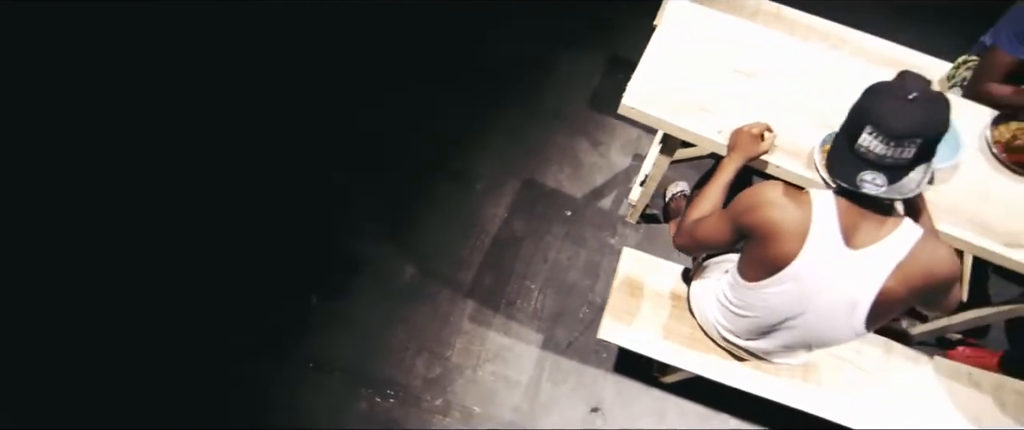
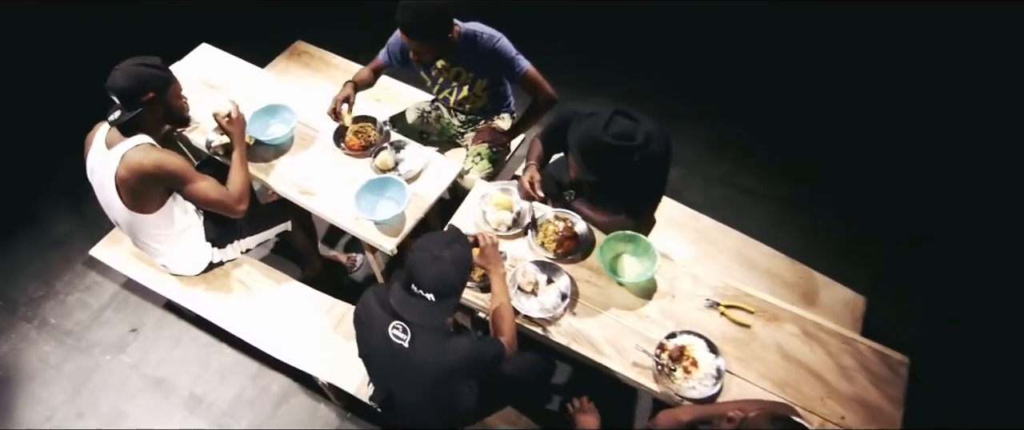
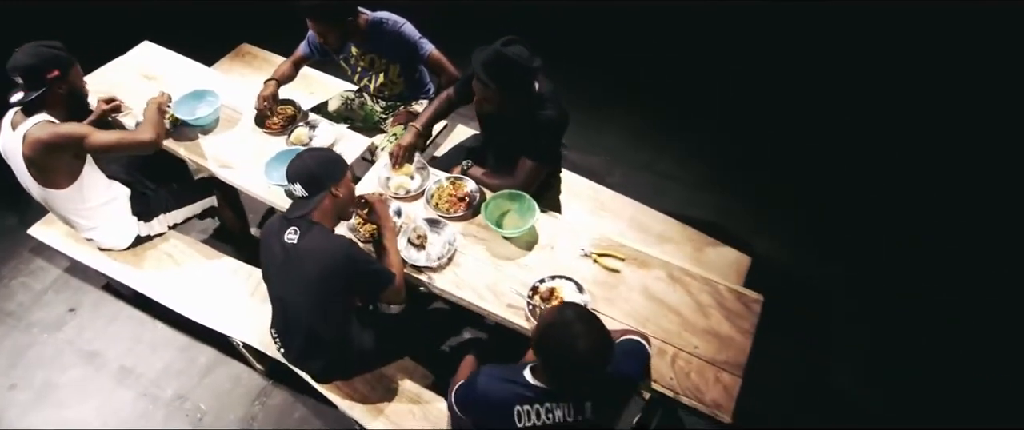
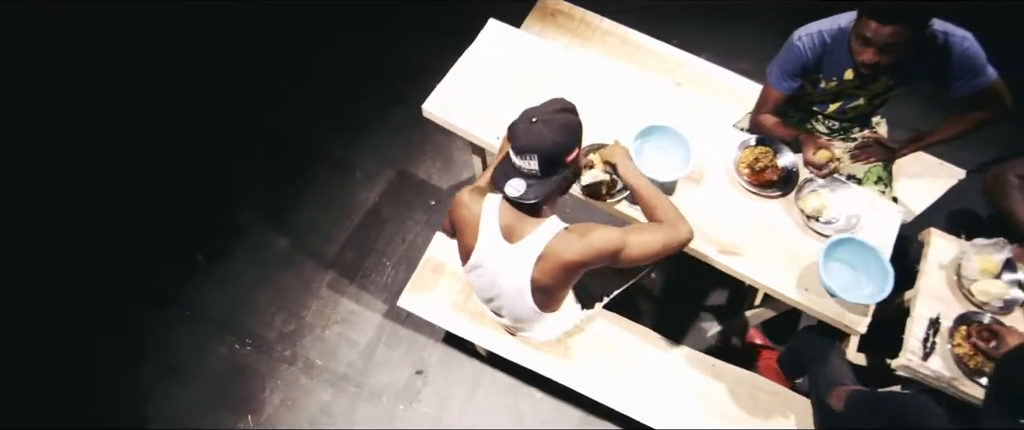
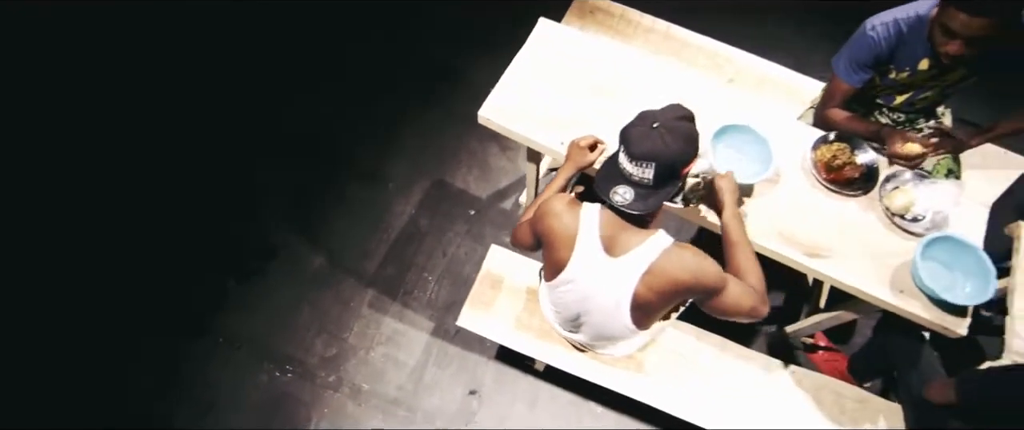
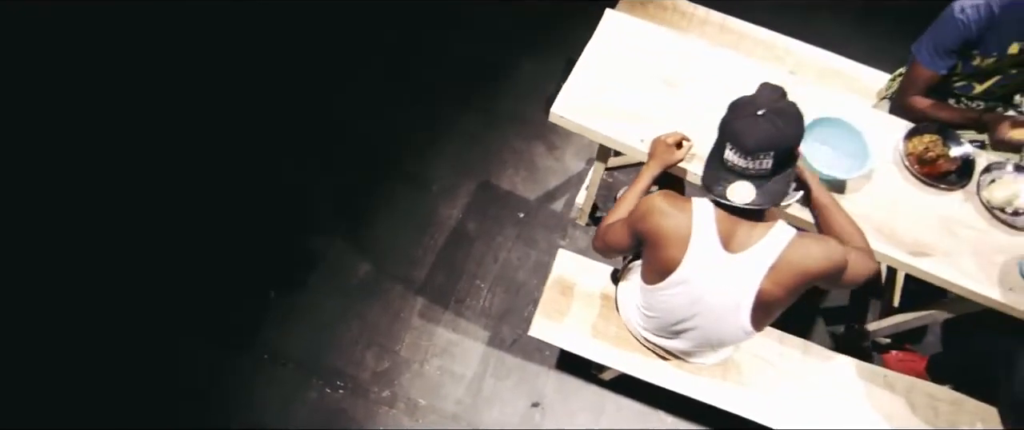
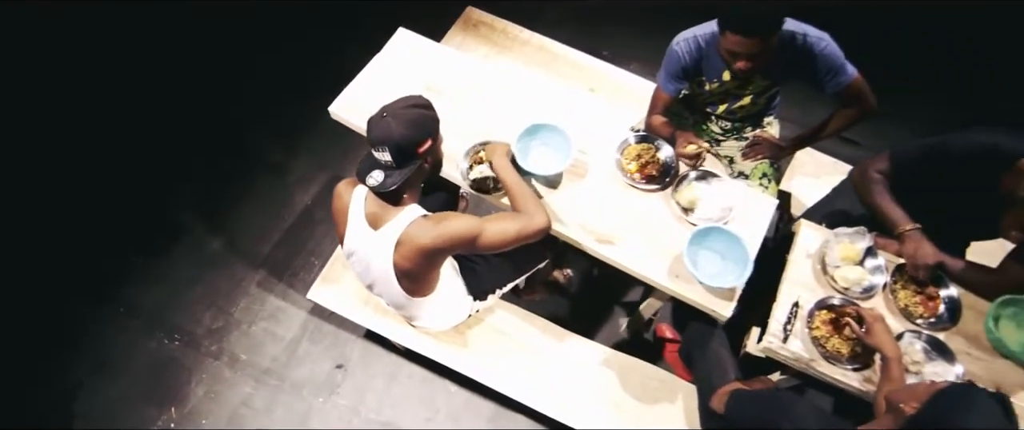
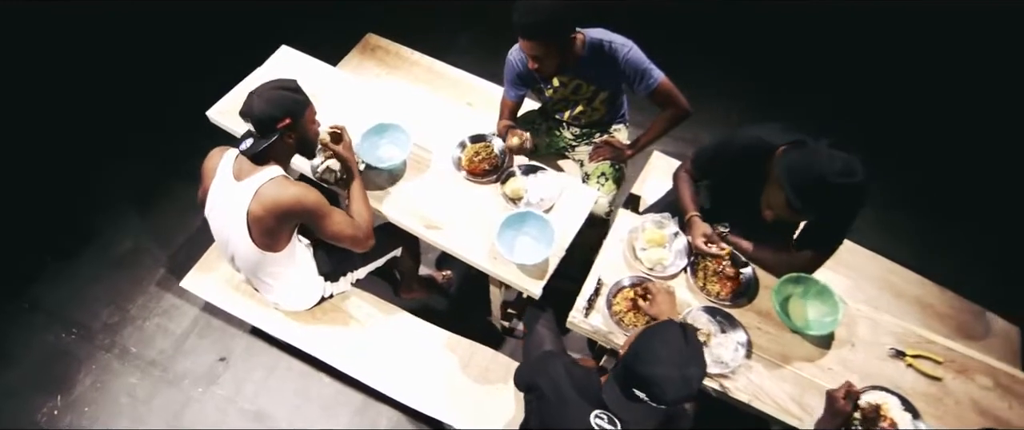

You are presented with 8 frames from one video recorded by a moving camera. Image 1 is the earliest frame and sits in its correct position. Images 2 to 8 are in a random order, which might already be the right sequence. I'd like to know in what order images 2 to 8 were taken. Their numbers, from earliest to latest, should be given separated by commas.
6, 5, 4, 7, 8, 2, 3
